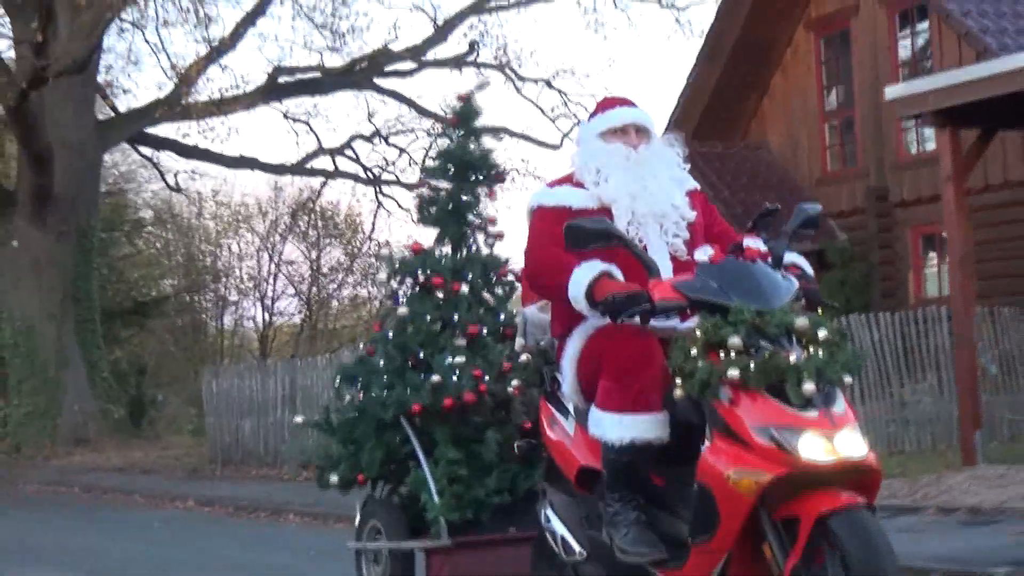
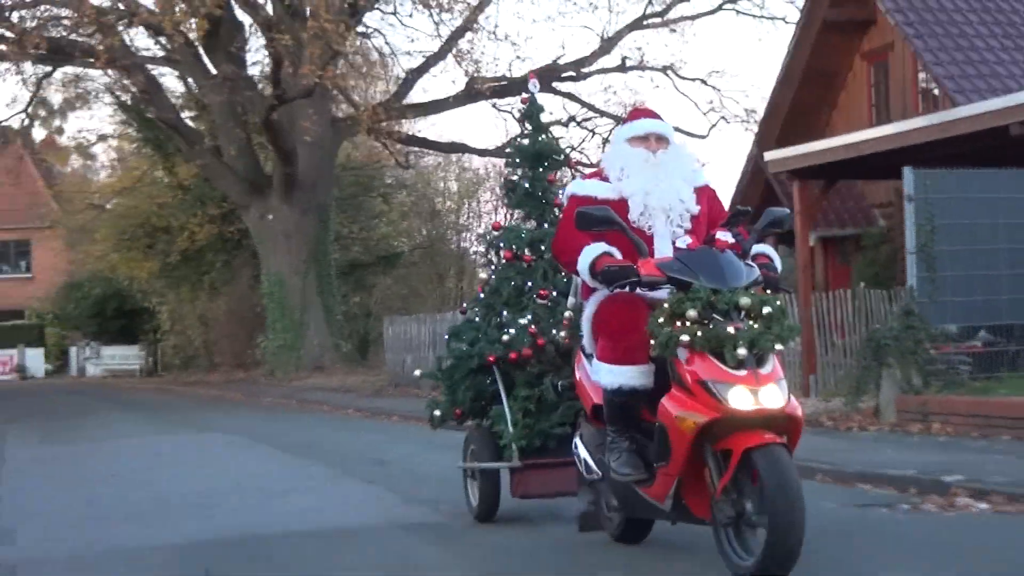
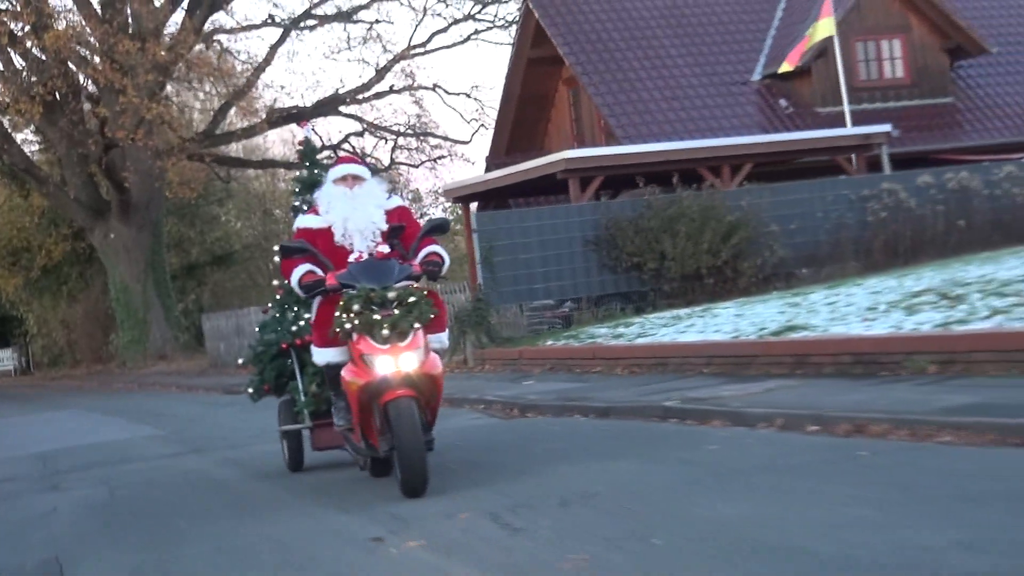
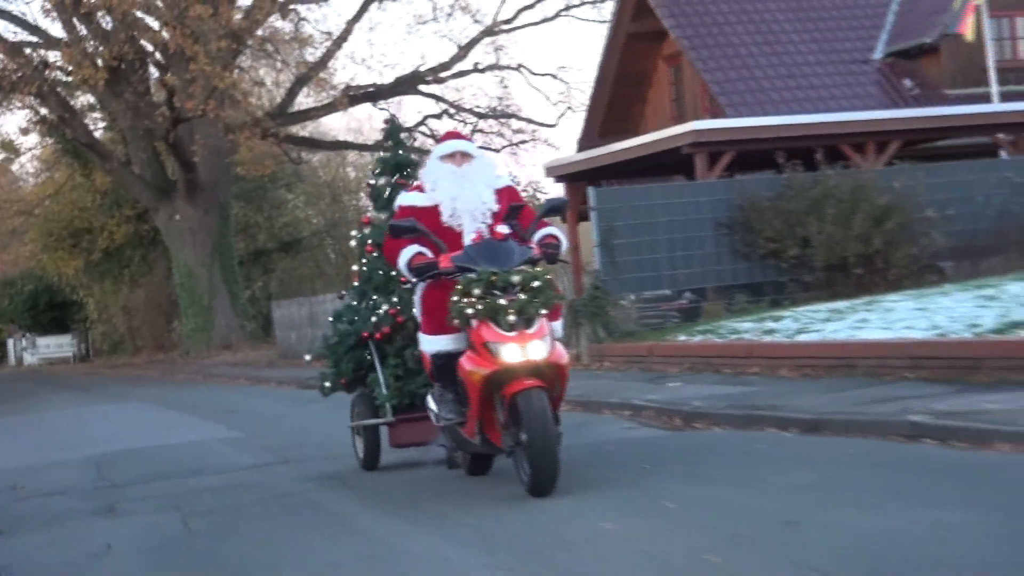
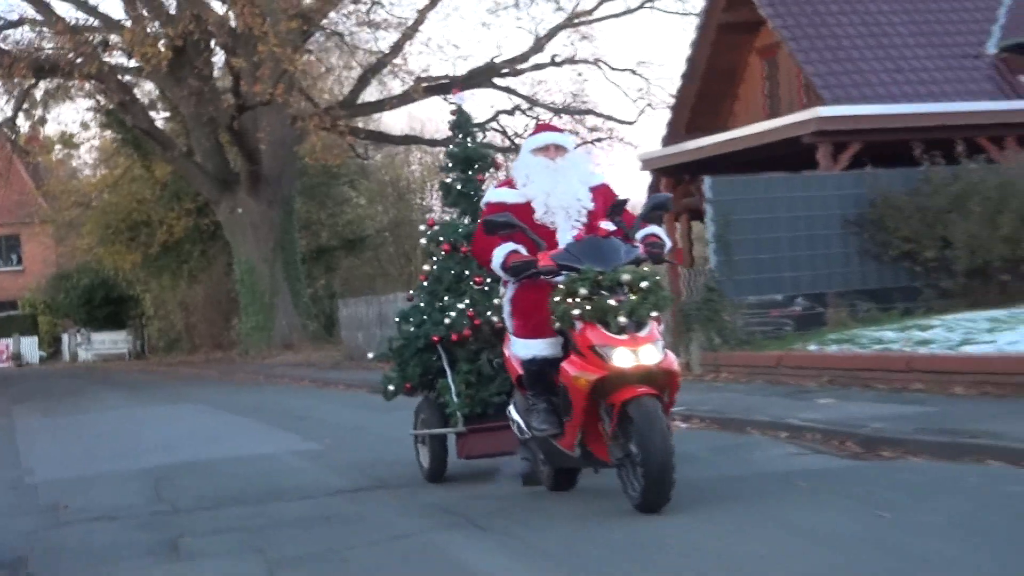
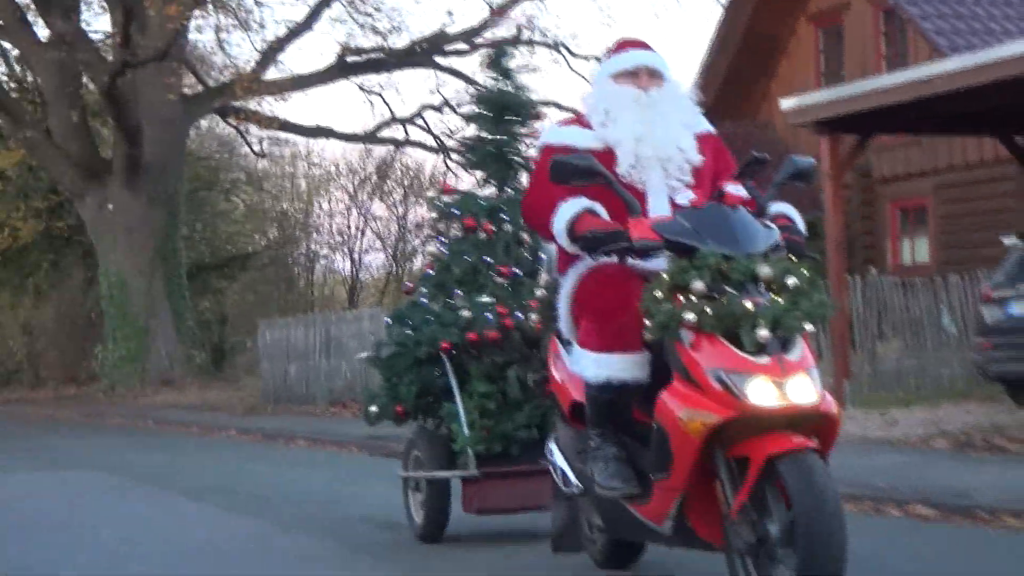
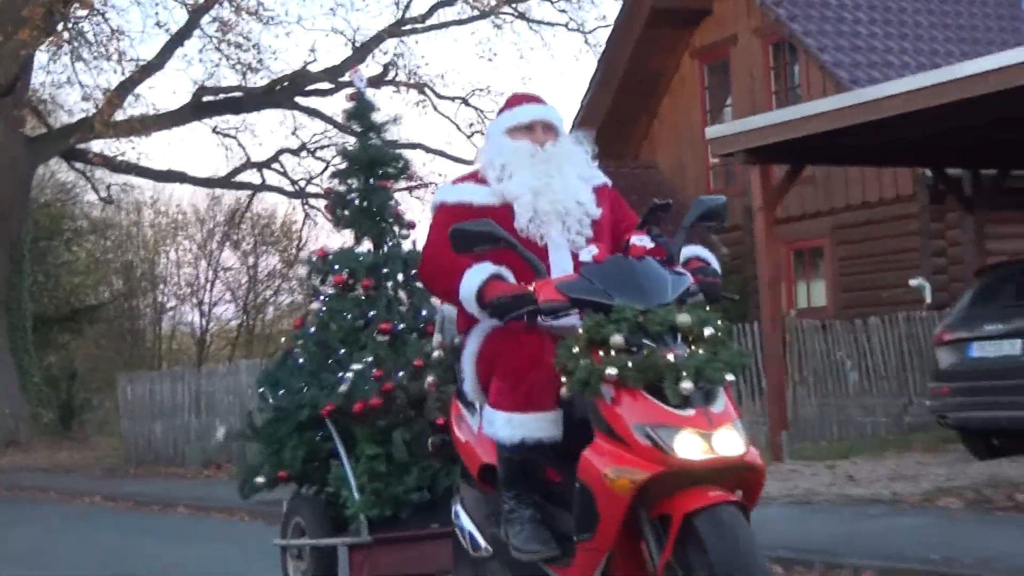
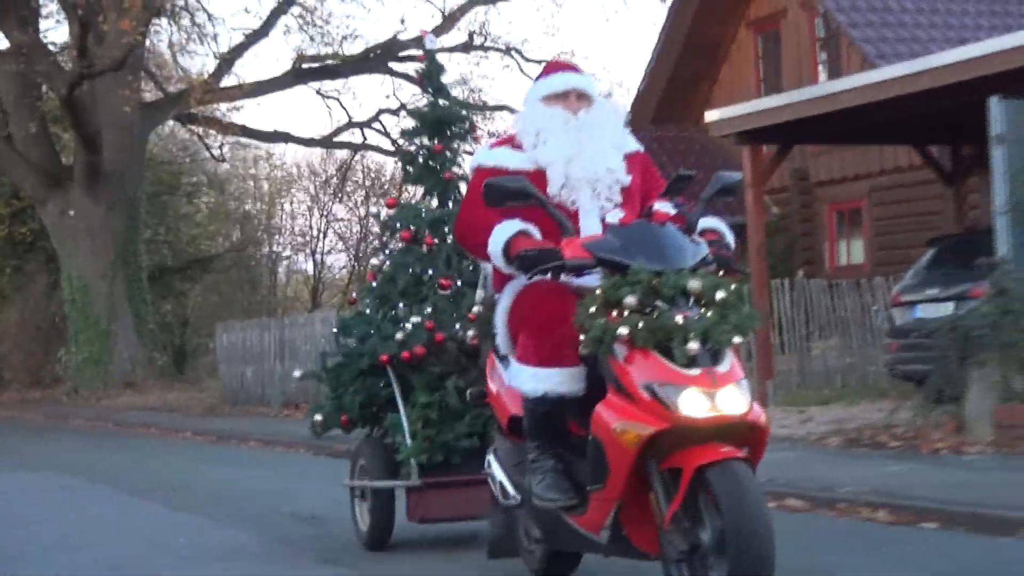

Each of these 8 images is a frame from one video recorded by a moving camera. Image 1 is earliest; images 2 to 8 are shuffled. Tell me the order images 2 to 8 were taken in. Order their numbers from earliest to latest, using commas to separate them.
7, 6, 8, 2, 5, 4, 3
